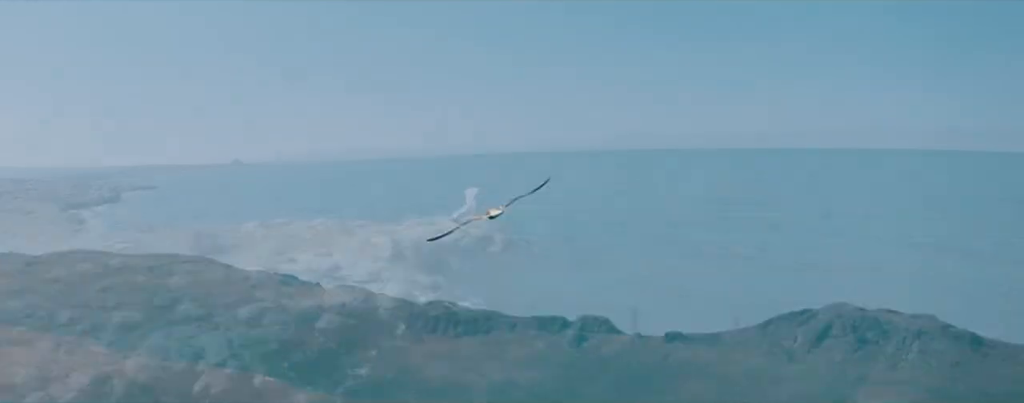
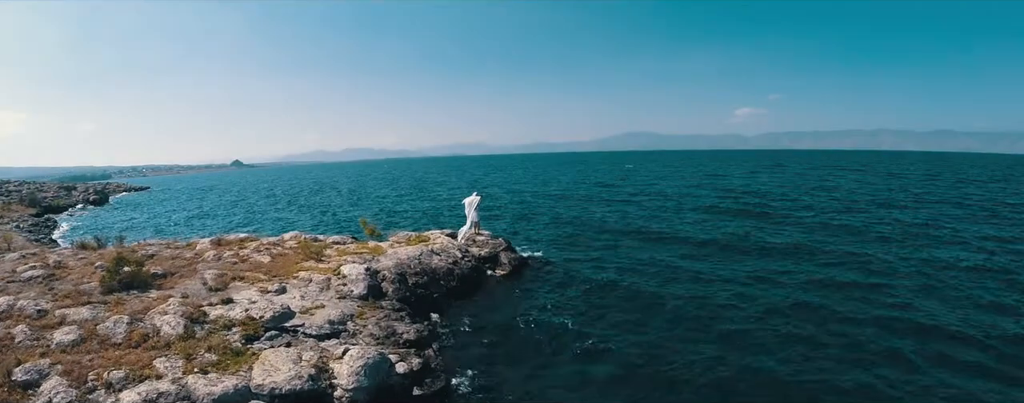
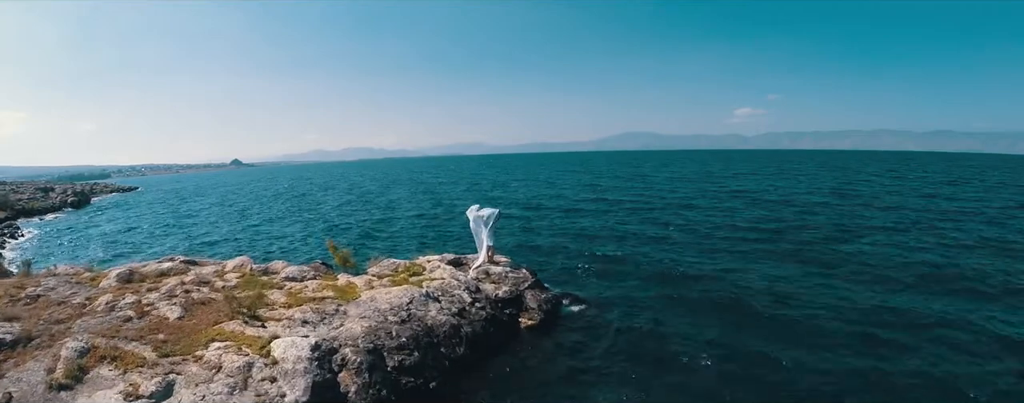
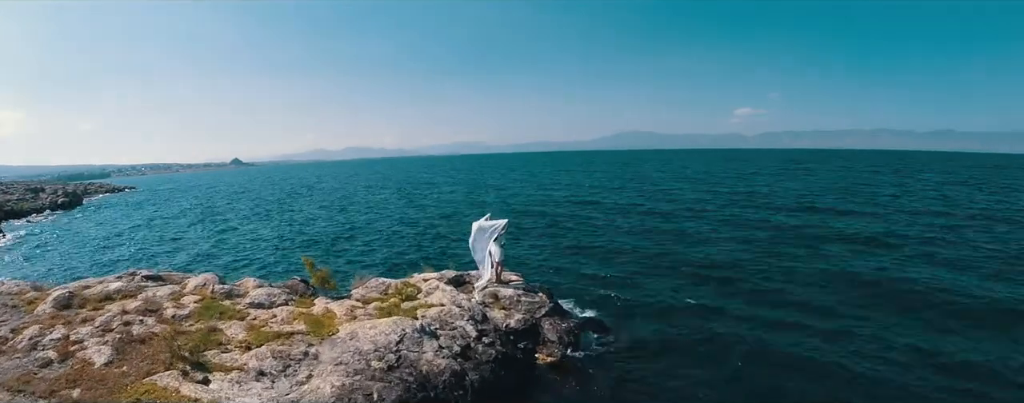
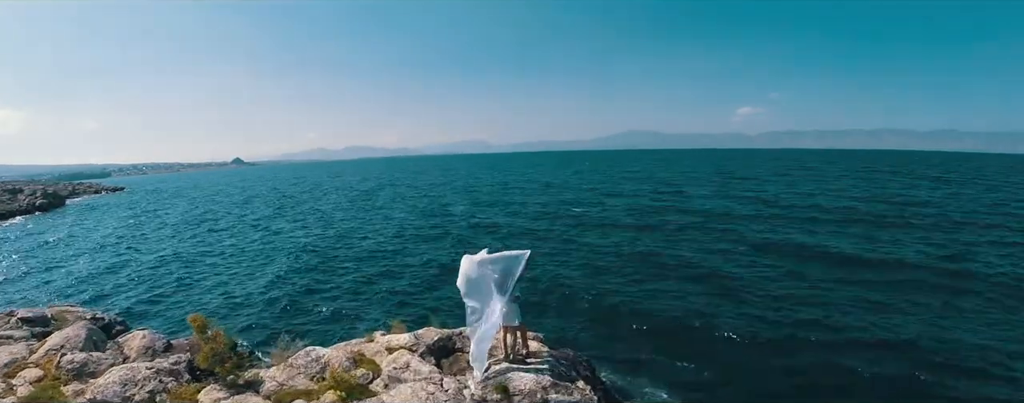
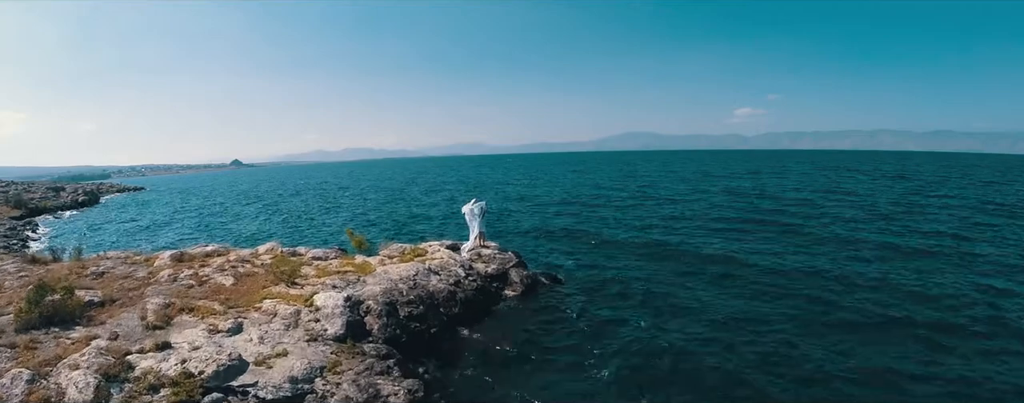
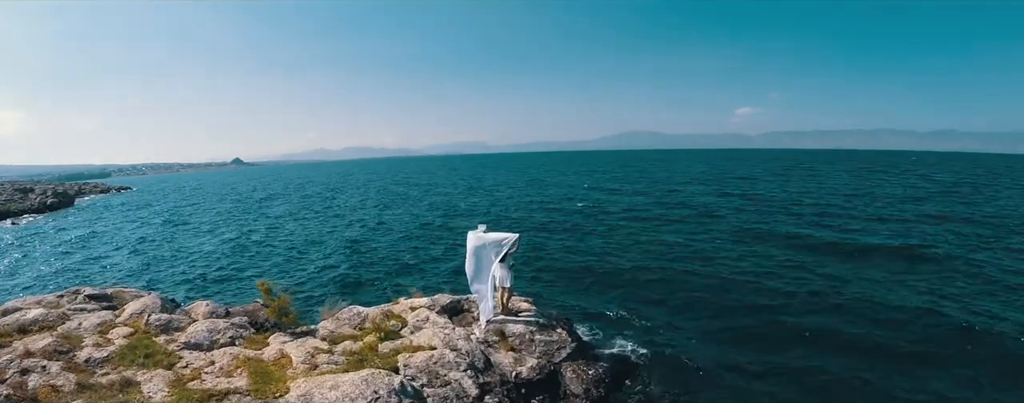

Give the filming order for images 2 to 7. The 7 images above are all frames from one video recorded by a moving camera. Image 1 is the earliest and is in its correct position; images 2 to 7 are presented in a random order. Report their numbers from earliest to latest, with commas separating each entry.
2, 6, 3, 4, 7, 5
